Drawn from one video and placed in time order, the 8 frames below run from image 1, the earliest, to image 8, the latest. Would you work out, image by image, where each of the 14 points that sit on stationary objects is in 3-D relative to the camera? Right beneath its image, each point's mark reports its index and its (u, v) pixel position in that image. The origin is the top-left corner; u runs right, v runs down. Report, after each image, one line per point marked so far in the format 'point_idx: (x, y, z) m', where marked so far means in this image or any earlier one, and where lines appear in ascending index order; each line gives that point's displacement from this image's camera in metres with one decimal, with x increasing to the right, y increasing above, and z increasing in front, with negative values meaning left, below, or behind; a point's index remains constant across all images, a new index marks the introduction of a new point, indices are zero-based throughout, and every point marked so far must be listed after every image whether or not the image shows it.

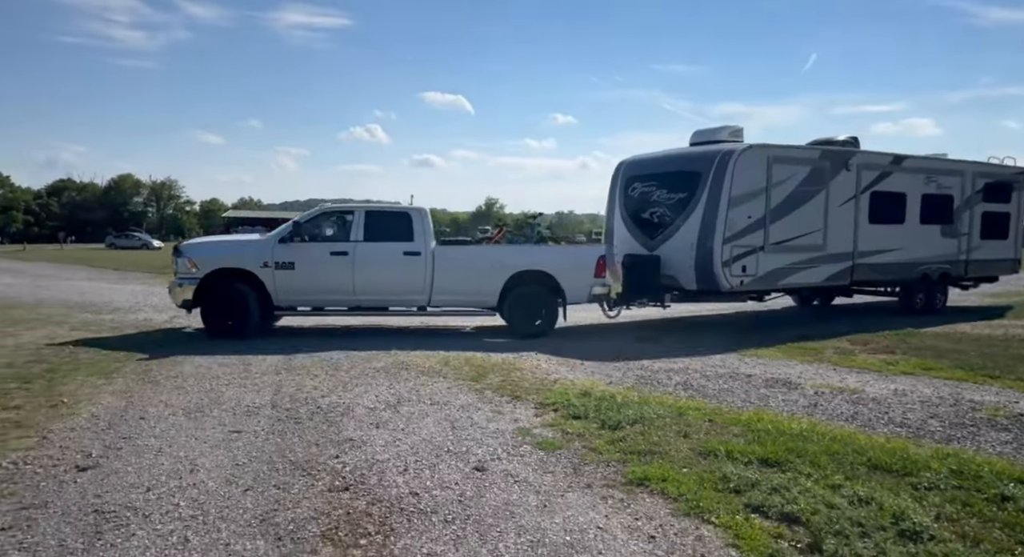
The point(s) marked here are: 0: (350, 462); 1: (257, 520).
0: (-1.2, -1.4, +5.4) m
1: (-1.5, -1.4, +4.2) m
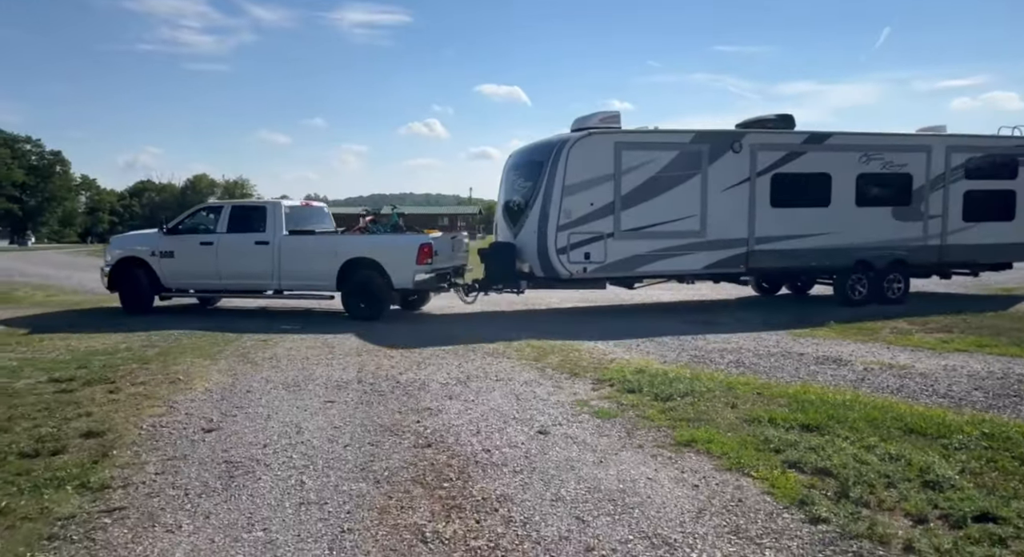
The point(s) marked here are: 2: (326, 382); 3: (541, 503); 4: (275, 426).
0: (-0.7, -1.3, +6.1) m
1: (-1.1, -1.3, +5.0) m
2: (-2.1, -1.1, +7.8) m
3: (+0.2, -1.4, +4.4) m
4: (-2.0, -1.2, +6.1) m
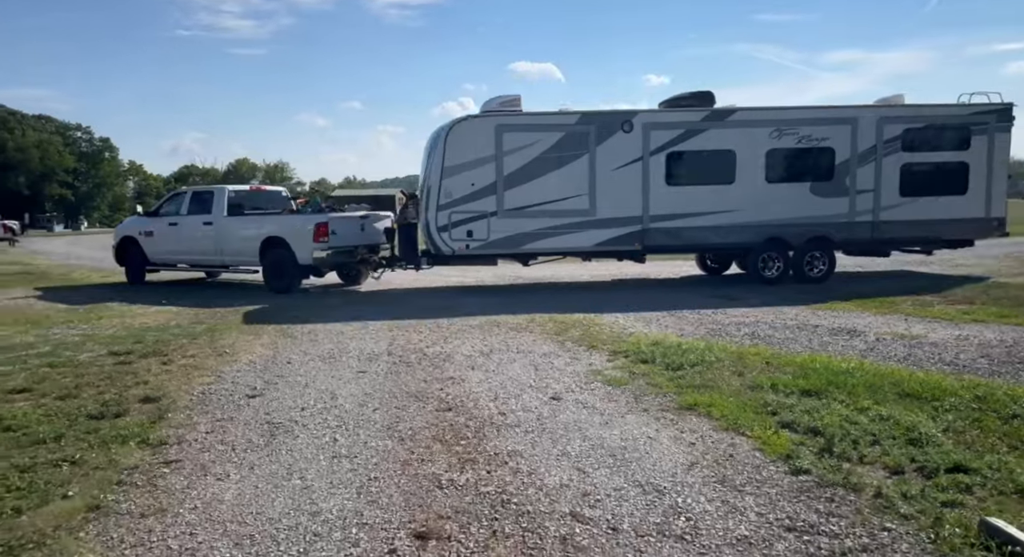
0: (-0.6, -1.0, +6.6) m
1: (-1.0, -1.1, +5.5) m
2: (-1.8, -0.9, +8.4) m
3: (+0.3, -1.2, +4.8) m
4: (-1.9, -1.1, +6.7) m
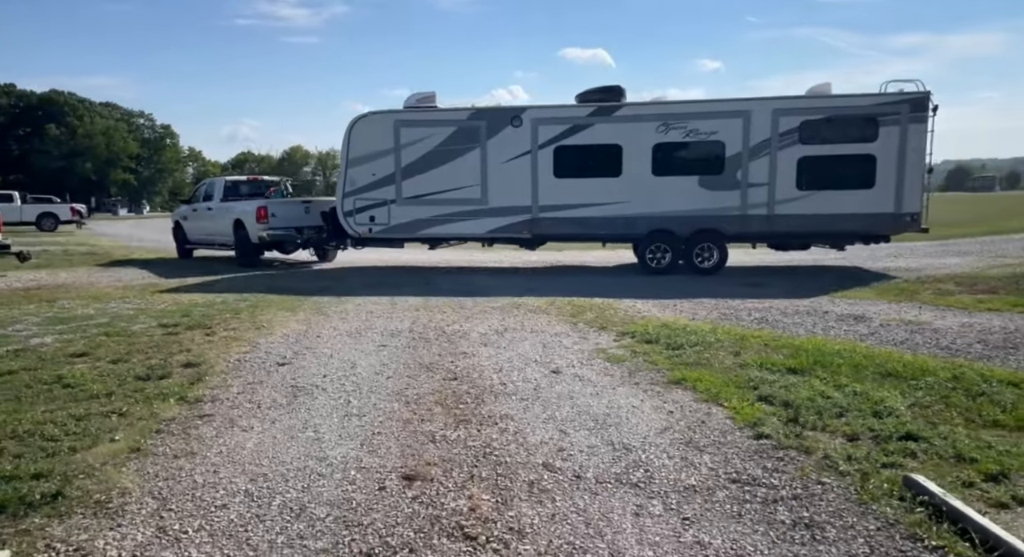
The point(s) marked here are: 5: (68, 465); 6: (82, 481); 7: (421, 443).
0: (-0.5, -0.9, +7.2) m
1: (-1.0, -1.0, +6.1) m
2: (-1.6, -0.6, +9.0) m
3: (+0.2, -1.1, +5.3) m
4: (-1.8, -0.8, +7.3) m
5: (-2.7, -1.1, +4.4) m
6: (-2.5, -1.2, +4.1) m
7: (-0.6, -1.1, +4.8) m
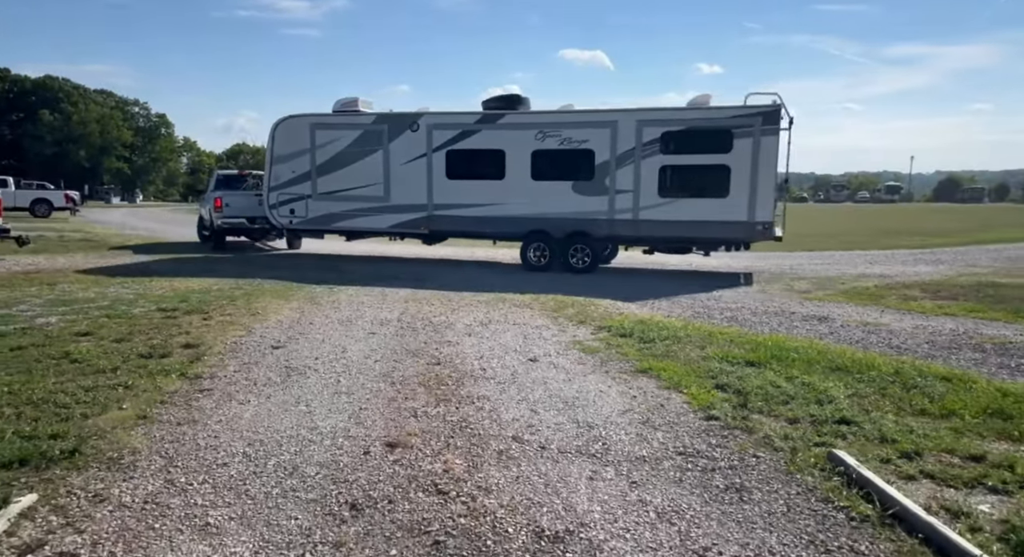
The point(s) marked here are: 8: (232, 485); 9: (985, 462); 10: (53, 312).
0: (-0.7, -0.8, +7.6) m
1: (-1.2, -0.9, +6.6) m
2: (-1.9, -0.5, +9.5) m
3: (0.0, -1.0, +5.8) m
4: (-2.0, -0.7, +7.8) m
5: (-2.9, -1.0, +4.8) m
6: (-2.7, -1.0, +4.6) m
7: (-0.8, -1.0, +5.3) m
8: (-1.6, -1.2, +4.0) m
9: (+3.0, -1.2, +4.5) m
10: (-5.9, -0.4, +9.2) m
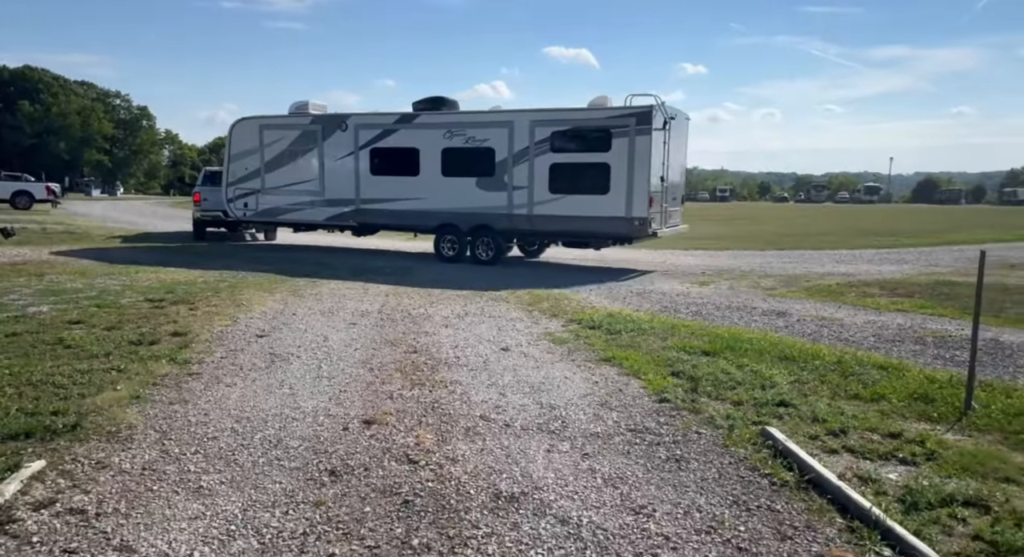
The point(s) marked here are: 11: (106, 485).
0: (-1.0, -0.7, +8.1) m
1: (-1.5, -0.8, +7.0) m
2: (-2.2, -0.4, +9.9) m
3: (-0.3, -0.9, +6.3) m
4: (-2.3, -0.6, +8.2) m
5: (-3.2, -0.9, +5.2) m
6: (-2.9, -1.0, +5.0) m
7: (-1.1, -1.0, +5.7) m
8: (-1.8, -1.1, +4.4) m
9: (+2.7, -1.1, +5.0) m
10: (-6.3, -0.3, +9.5) m
11: (-2.2, -1.1, +3.9) m
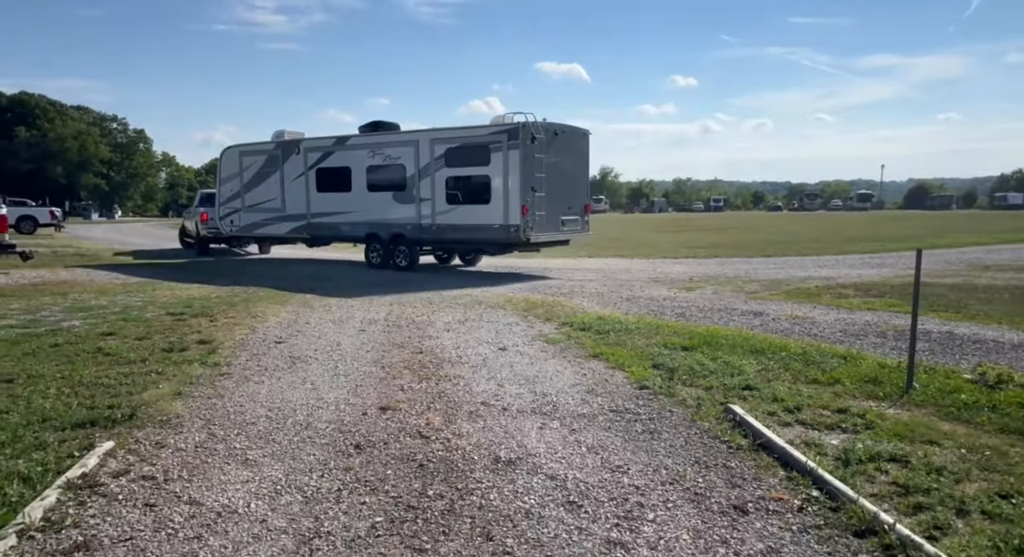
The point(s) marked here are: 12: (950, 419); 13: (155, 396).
0: (-1.1, -0.8, +8.8) m
1: (-1.5, -0.9, +7.8) m
2: (-2.3, -0.6, +10.7) m
3: (-0.3, -1.0, +7.0) m
4: (-2.4, -0.8, +8.9) m
5: (-3.2, -1.0, +6.0) m
6: (-2.9, -1.1, +5.7) m
7: (-1.1, -1.0, +6.5) m
8: (-1.8, -1.1, +5.2) m
9: (+2.7, -1.1, +5.8) m
10: (-6.3, -0.6, +10.3) m
11: (-2.3, -1.2, +4.7) m
12: (+3.5, -1.1, +5.6) m
13: (-3.1, -1.0, +6.1) m
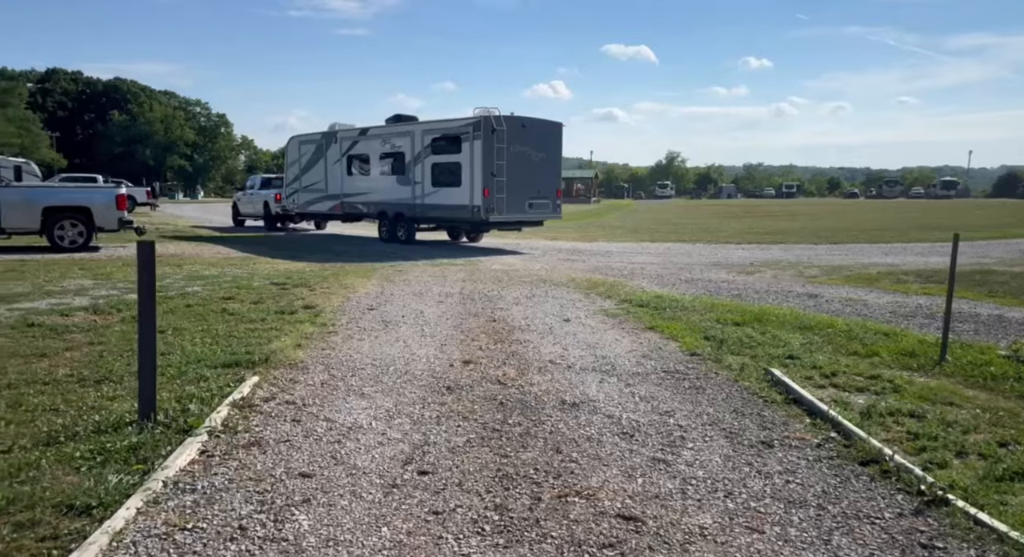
0: (-0.1, -0.5, +9.8) m
1: (-0.7, -0.6, +8.8) m
2: (-1.2, -0.2, +11.8) m
3: (+0.4, -0.7, +8.0) m
4: (-1.4, -0.4, +10.0) m
5: (-2.5, -0.7, +7.2) m
6: (-2.3, -0.8, +6.9) m
7: (-0.4, -0.7, +7.5) m
8: (-1.2, -0.9, +6.3) m
9: (+3.3, -0.9, +6.5) m
10: (-5.2, -0.1, +11.8) m
11: (-1.7, -0.9, +5.8) m
12: (+4.1, -0.9, +6.3) m
13: (-2.4, -0.7, +7.3) m
